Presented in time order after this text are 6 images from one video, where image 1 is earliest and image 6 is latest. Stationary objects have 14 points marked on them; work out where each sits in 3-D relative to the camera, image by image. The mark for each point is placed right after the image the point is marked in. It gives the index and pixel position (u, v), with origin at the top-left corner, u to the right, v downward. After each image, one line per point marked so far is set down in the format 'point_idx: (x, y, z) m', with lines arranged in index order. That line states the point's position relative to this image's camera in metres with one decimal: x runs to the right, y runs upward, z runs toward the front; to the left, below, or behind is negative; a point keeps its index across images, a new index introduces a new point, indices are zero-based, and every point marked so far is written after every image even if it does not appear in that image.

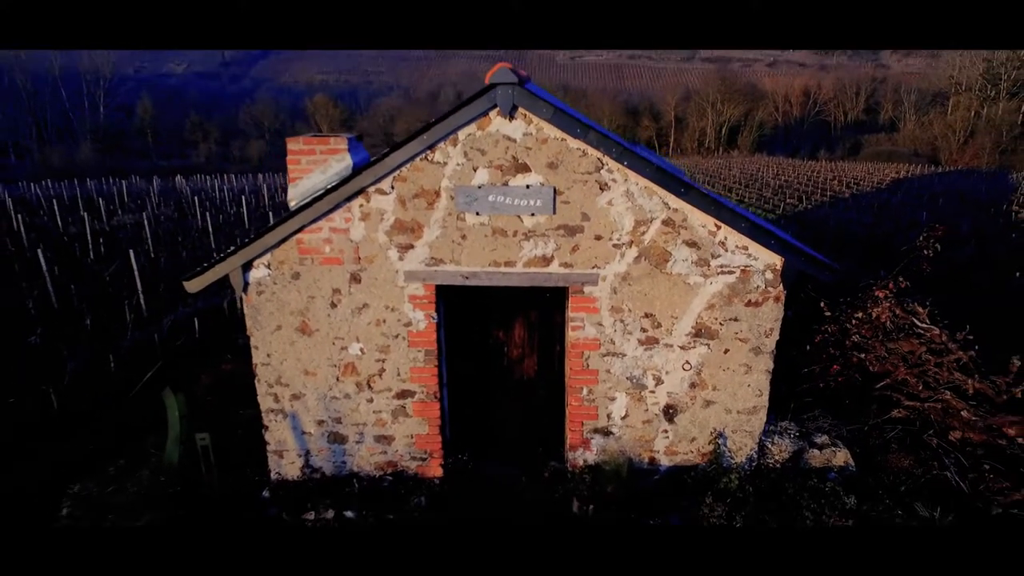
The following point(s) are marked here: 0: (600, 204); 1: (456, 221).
0: (+0.8, +0.8, +4.6) m
1: (-0.5, +0.6, +4.7) m
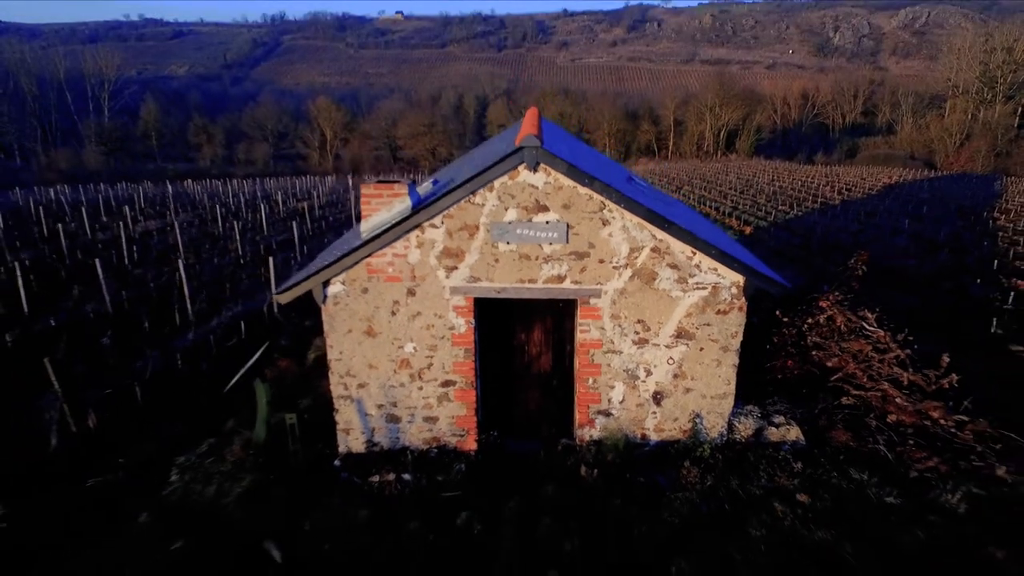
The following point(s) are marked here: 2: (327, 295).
0: (+1.1, +0.6, +5.9) m
1: (-0.3, +0.5, +6.0) m
2: (-2.3, -0.1, +6.2) m
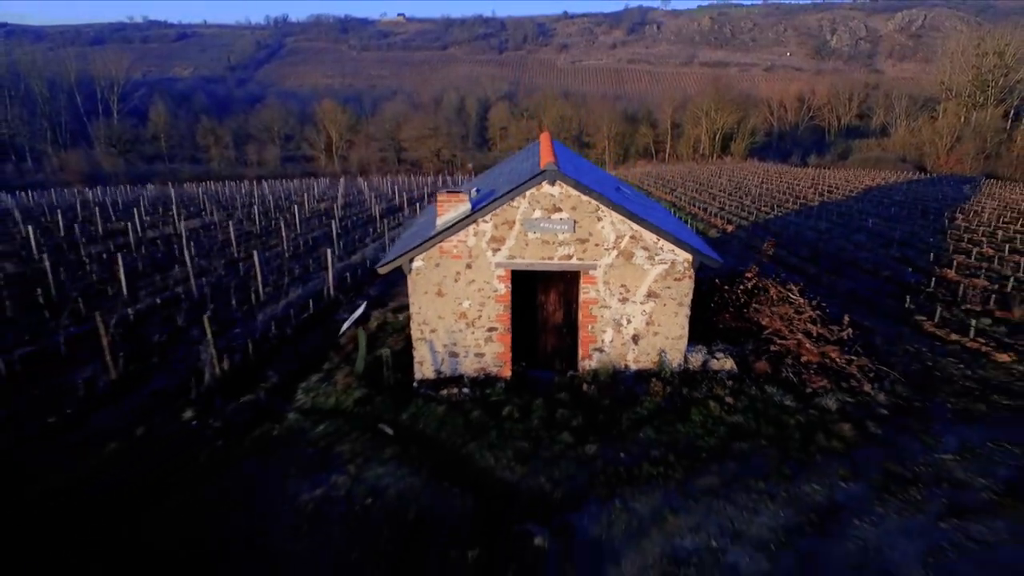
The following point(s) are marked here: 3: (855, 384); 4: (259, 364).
0: (+1.6, +1.1, +8.9) m
1: (+0.2, +0.9, +9.0) m
2: (-1.9, +0.4, +9.2) m
3: (+6.4, -1.8, +9.2) m
4: (-5.7, -1.7, +11.0) m
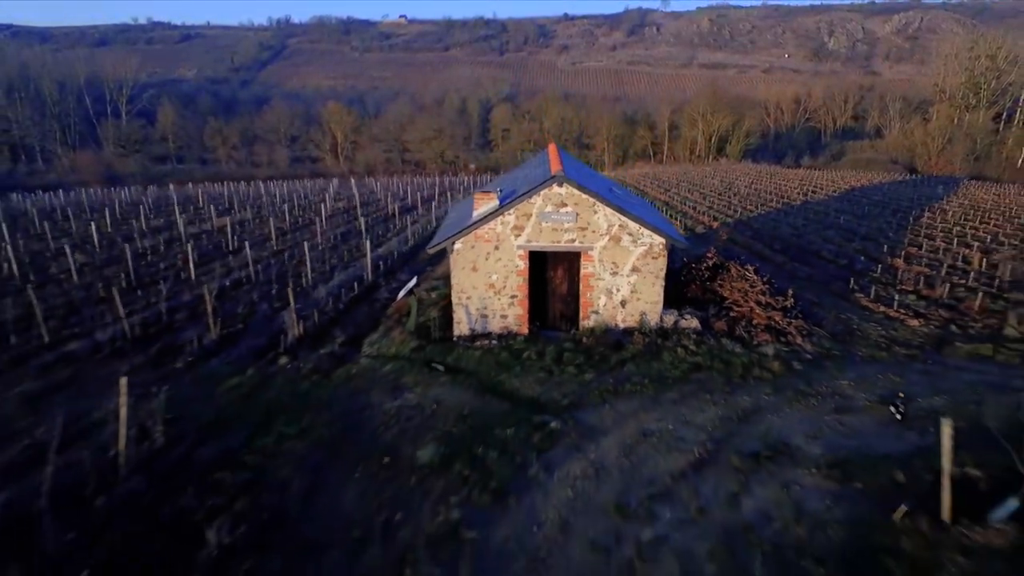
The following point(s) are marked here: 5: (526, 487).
0: (+2.0, +1.7, +11.9) m
1: (+0.6, +1.5, +12.0) m
2: (-1.4, +0.9, +12.2) m
3: (+6.9, -1.2, +12.1) m
4: (-5.3, -1.1, +14.0) m
5: (+0.2, -3.0, +7.4) m
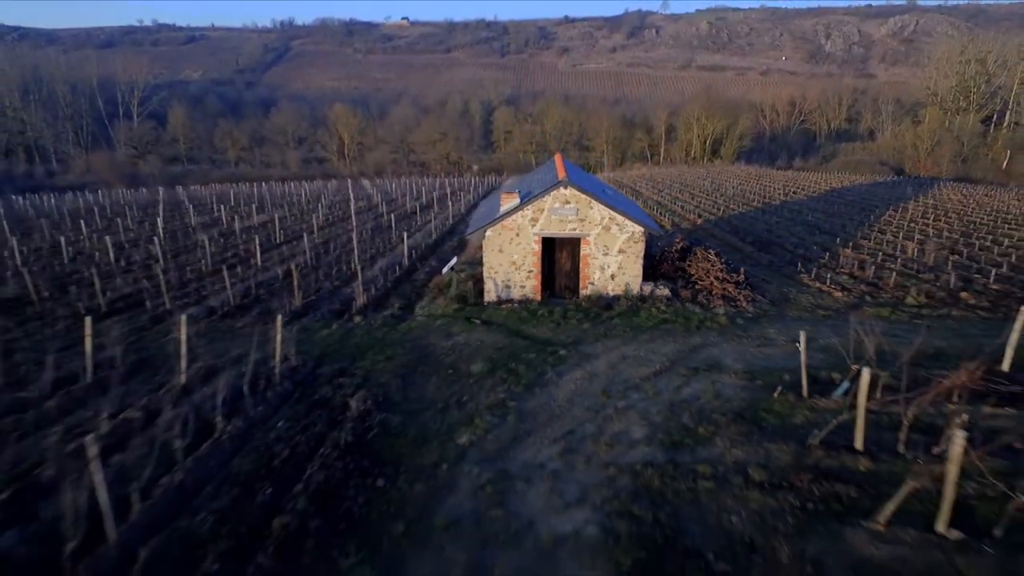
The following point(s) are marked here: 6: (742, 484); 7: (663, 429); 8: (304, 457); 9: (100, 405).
0: (+2.6, +2.4, +15.9) m
1: (+1.2, +2.3, +16.0) m
2: (-0.9, +1.7, +16.2) m
3: (+7.4, -0.5, +16.2) m
4: (-4.7, -0.4, +18.0) m
5: (+0.7, -2.2, +11.5) m
6: (+3.8, -3.1, +8.0) m
7: (+3.0, -2.7, +9.6) m
8: (-3.8, -3.1, +9.0) m
9: (-8.7, -2.3, +10.2) m
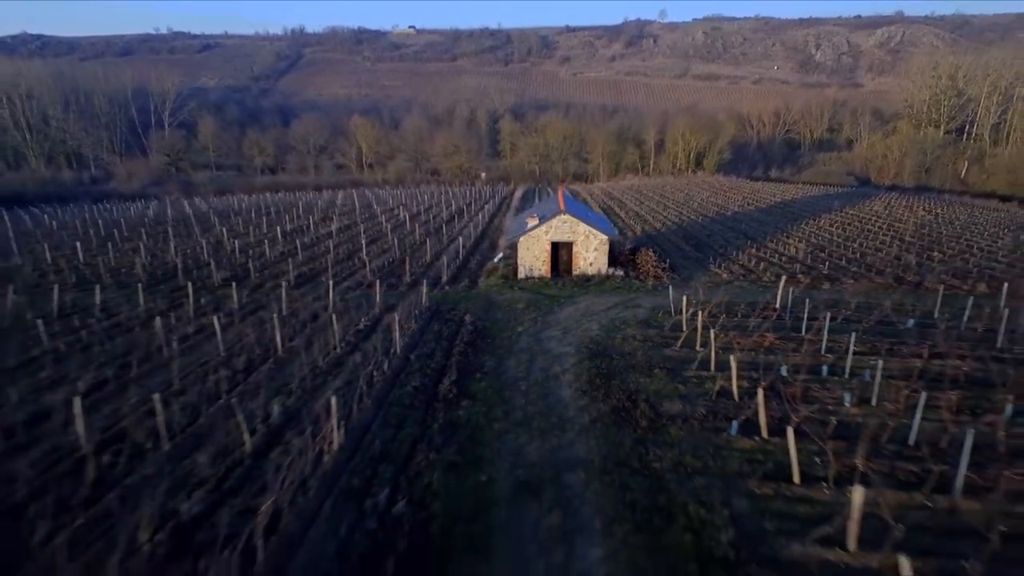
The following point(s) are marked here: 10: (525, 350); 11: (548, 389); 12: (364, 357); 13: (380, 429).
0: (+3.8, +3.5, +28.4) m
1: (+2.5, +3.3, +28.5) m
2: (+0.4, +2.7, +28.7) m
3: (+8.7, +0.6, +28.6) m
4: (-3.4, +0.7, +30.5) m
5: (+2.0, -1.2, +23.9) m
6: (+5.0, -2.1, +20.4) m
7: (+4.2, -1.7, +22.1) m
8: (-2.5, -2.0, +21.5) m
9: (-7.4, -1.3, +22.7) m
10: (+0.5, -2.5, +20.0) m
11: (+1.3, -3.5, +17.0) m
12: (-5.6, -2.6, +18.6) m
13: (-3.9, -4.2, +14.6) m
